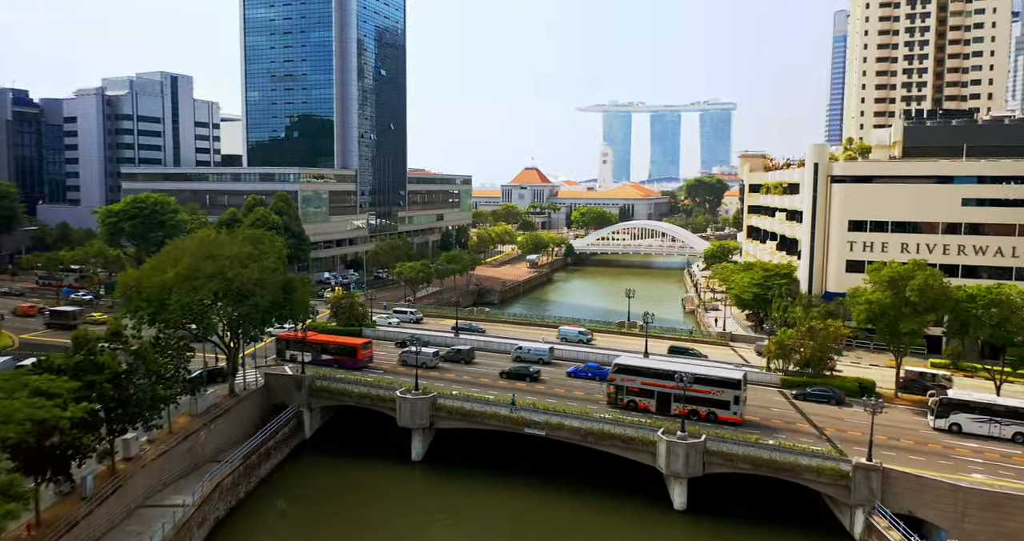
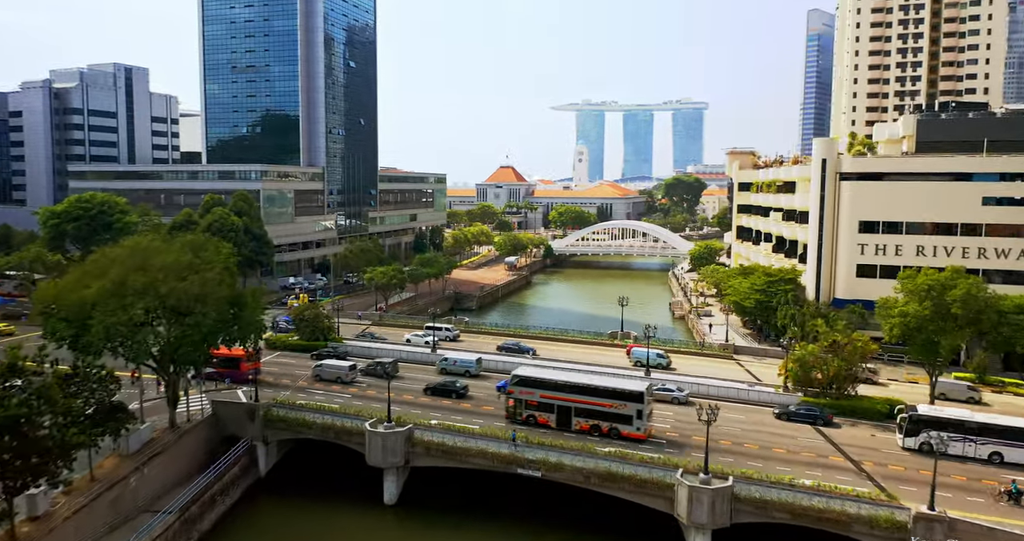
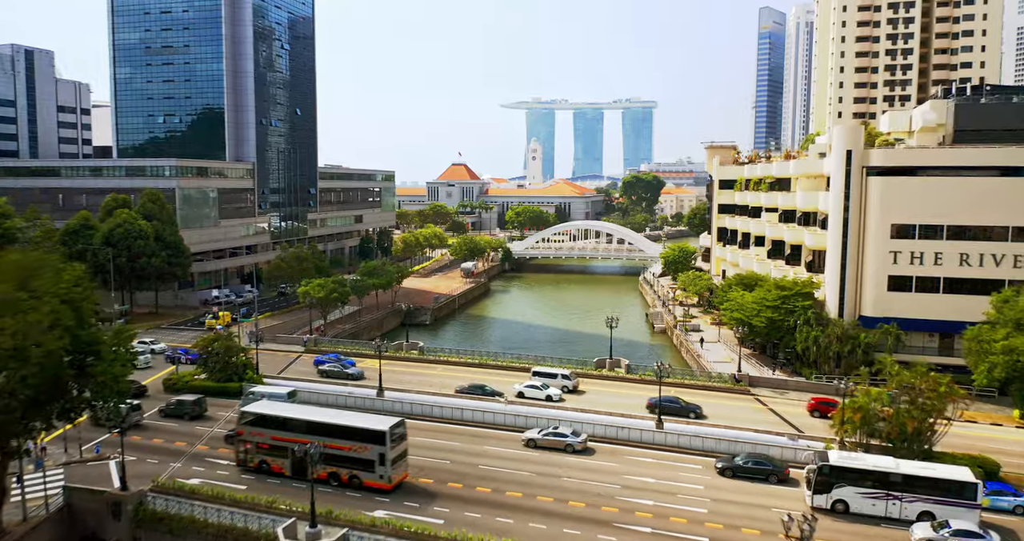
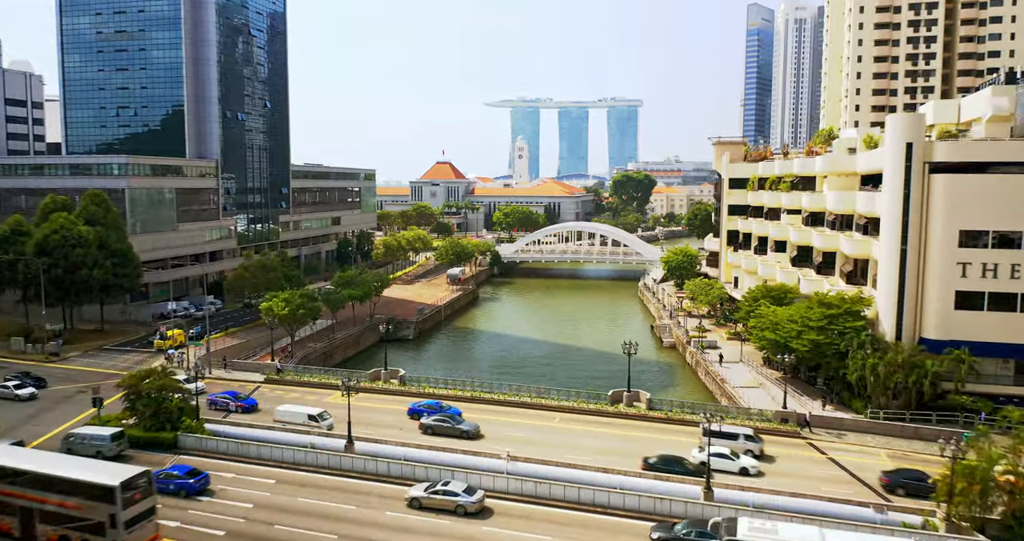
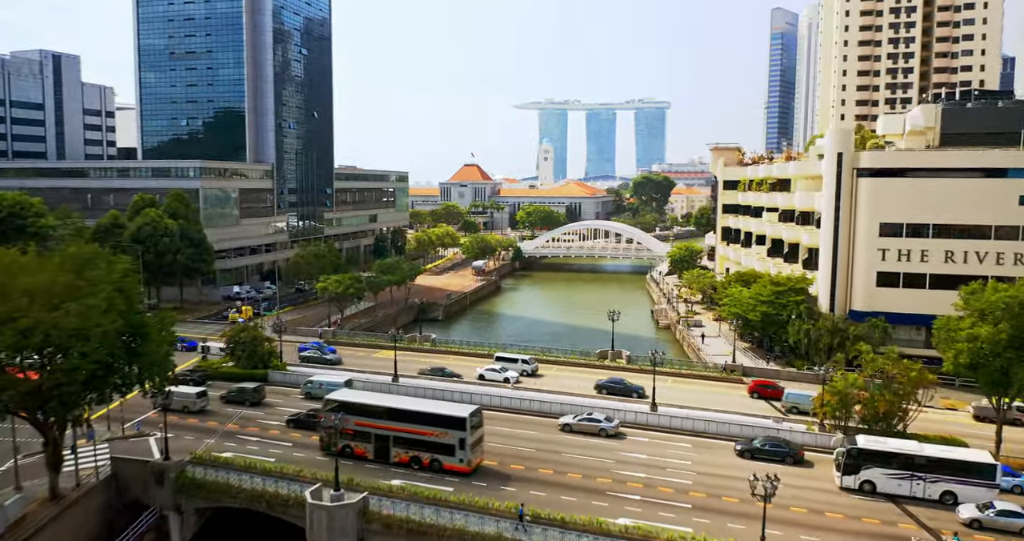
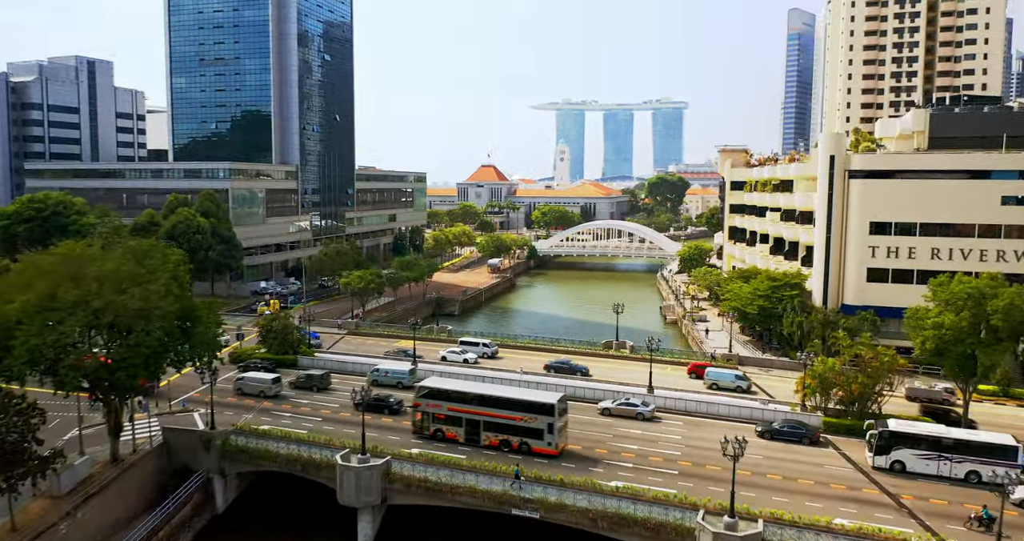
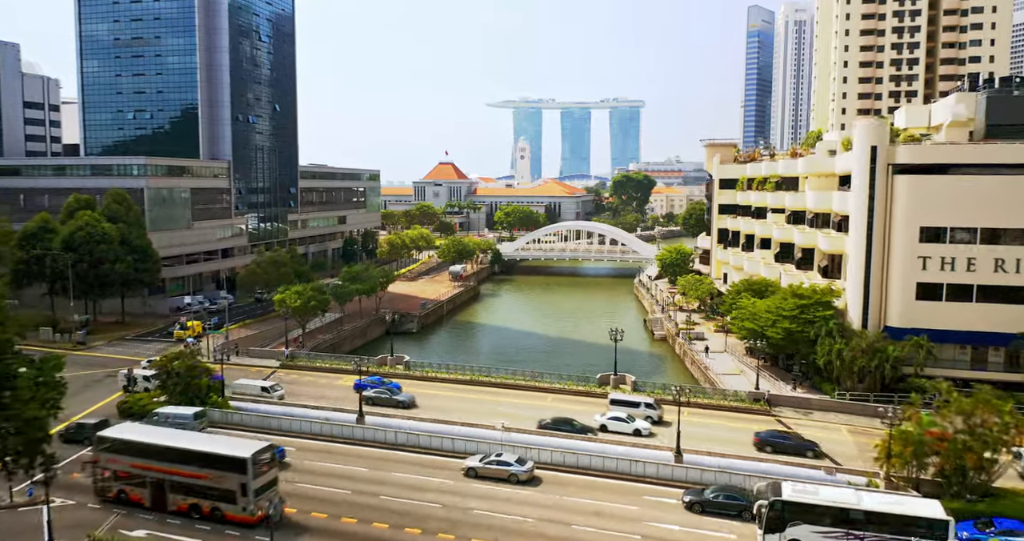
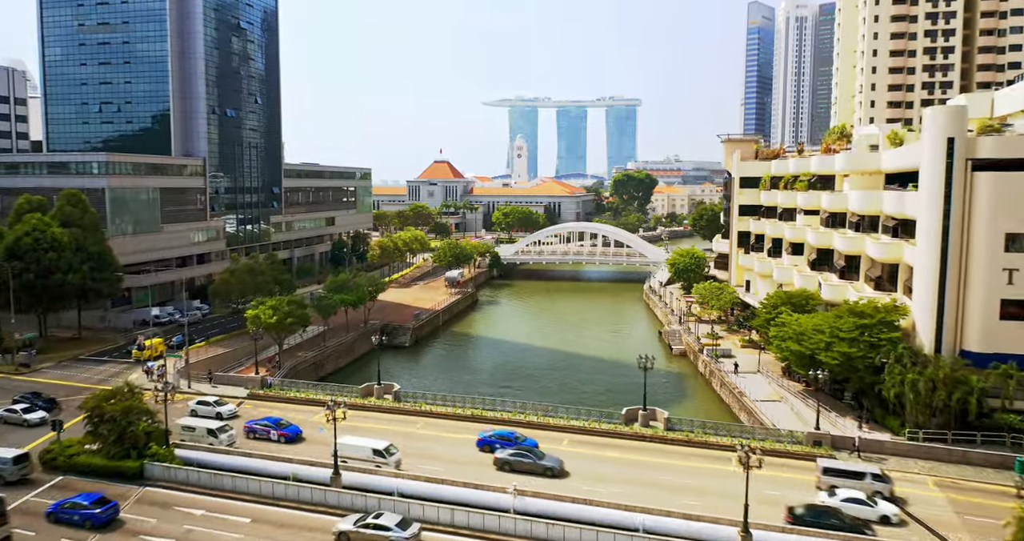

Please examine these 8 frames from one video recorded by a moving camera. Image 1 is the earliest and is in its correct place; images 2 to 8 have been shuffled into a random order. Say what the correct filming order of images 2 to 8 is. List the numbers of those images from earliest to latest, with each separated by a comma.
2, 6, 5, 3, 7, 4, 8
